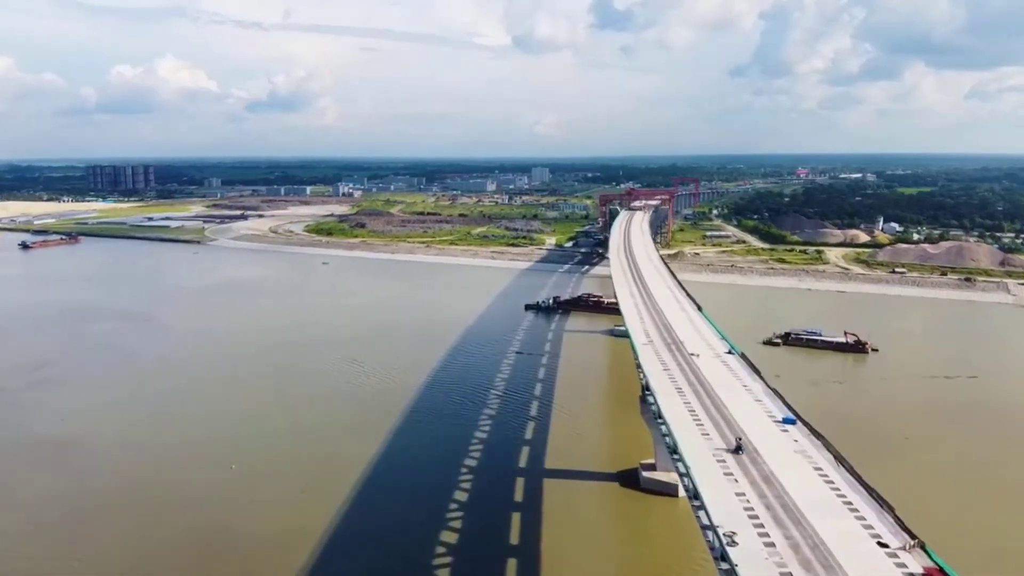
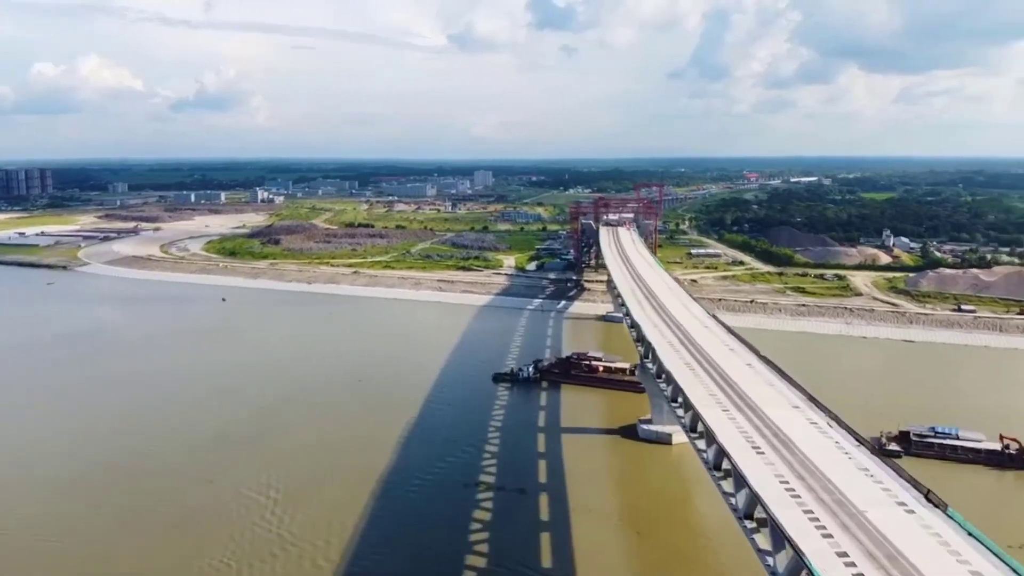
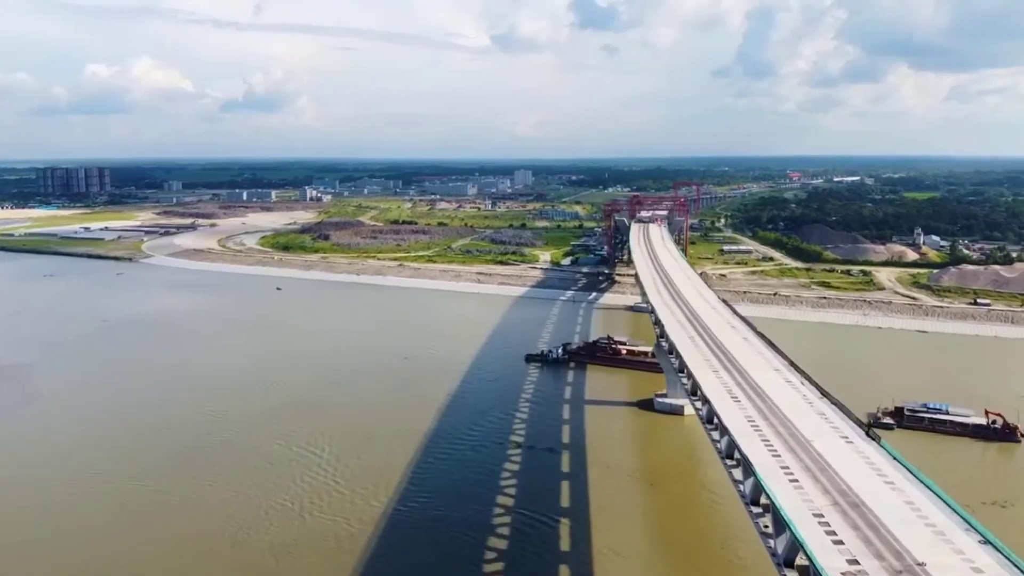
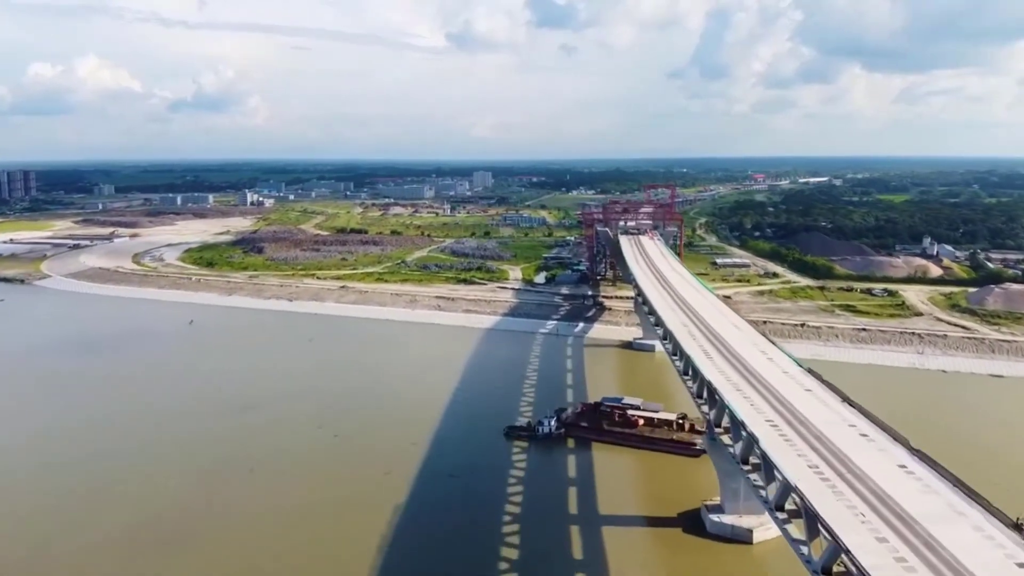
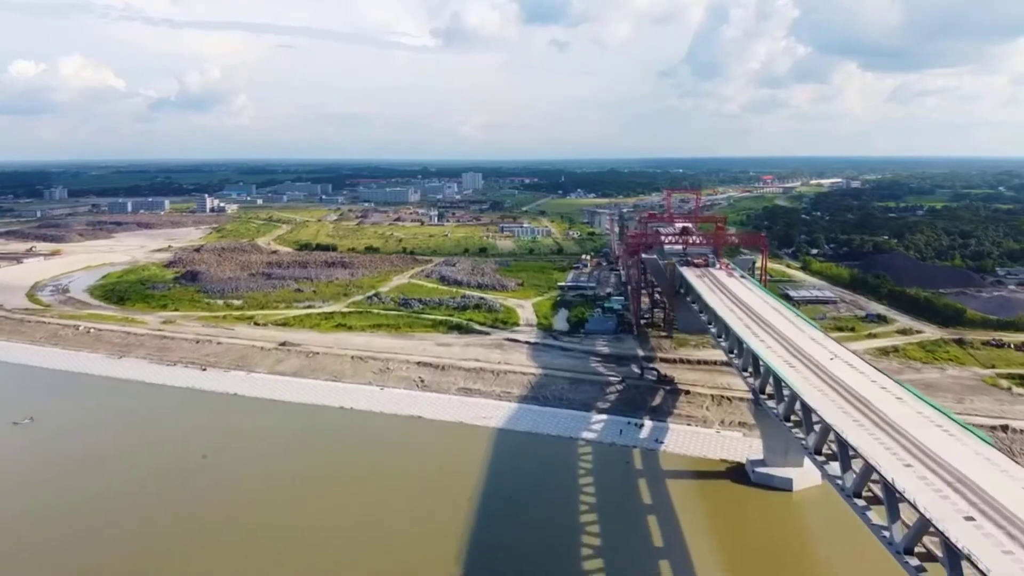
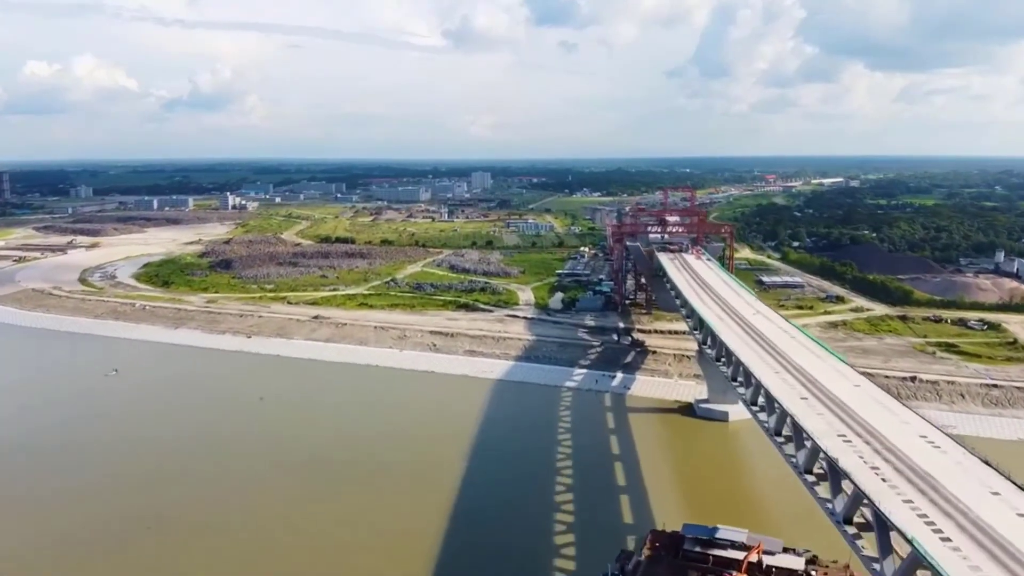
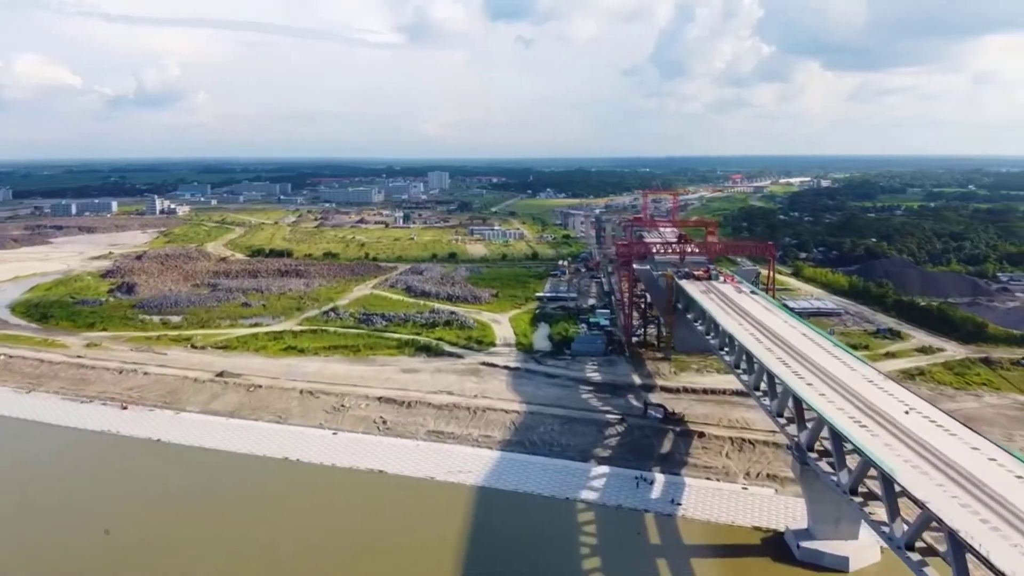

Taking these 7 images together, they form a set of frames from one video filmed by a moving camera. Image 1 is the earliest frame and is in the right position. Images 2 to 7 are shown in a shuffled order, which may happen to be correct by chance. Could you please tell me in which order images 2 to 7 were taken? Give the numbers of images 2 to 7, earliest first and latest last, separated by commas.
3, 2, 4, 6, 5, 7
